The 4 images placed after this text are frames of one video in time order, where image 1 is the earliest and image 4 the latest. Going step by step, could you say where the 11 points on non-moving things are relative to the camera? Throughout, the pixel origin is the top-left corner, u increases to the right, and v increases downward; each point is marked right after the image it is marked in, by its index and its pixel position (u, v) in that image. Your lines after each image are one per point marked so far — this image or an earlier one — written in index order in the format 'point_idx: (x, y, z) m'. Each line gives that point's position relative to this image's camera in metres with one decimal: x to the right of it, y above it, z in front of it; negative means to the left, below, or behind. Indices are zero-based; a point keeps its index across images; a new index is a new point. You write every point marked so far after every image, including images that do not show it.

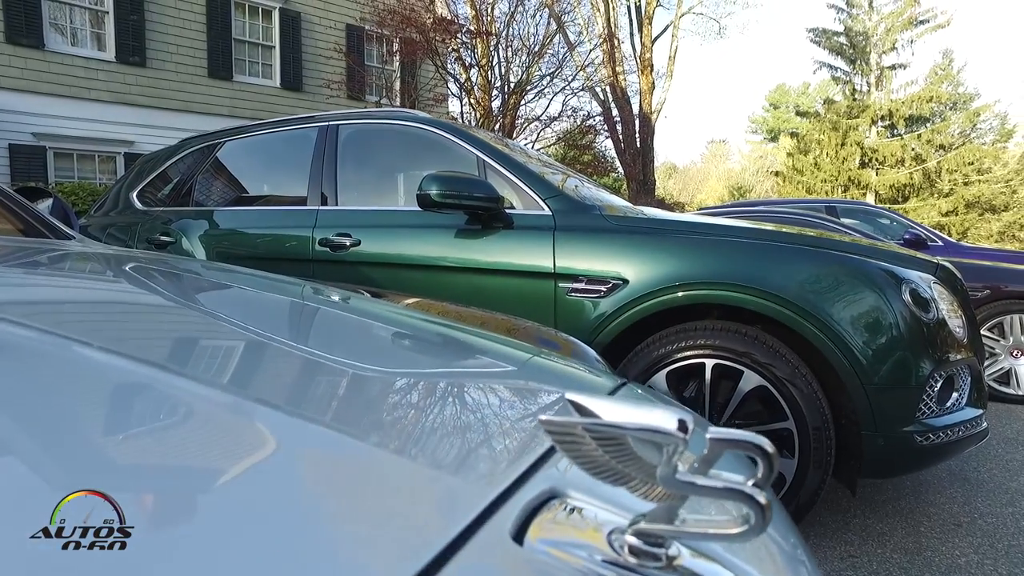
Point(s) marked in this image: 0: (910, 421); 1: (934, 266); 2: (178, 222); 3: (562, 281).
0: (+1.4, -0.5, +2.2) m
1: (+1.7, +0.1, +2.5) m
2: (-1.9, +0.4, +3.5) m
3: (+0.2, 0.0, +2.6) m
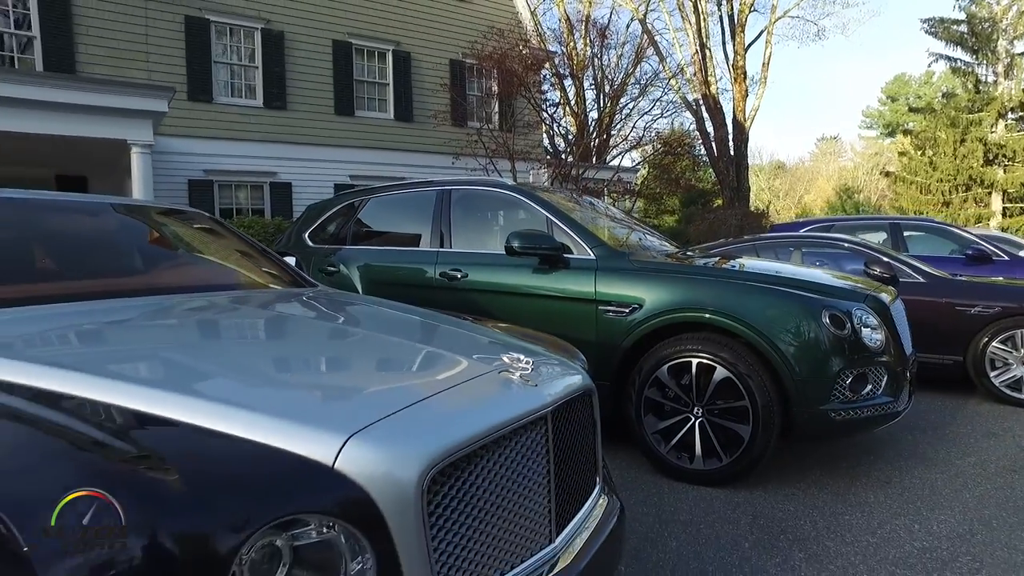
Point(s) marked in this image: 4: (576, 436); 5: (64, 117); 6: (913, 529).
0: (+1.6, -0.6, +3.2) m
1: (+2.0, 0.0, +3.5) m
2: (-1.4, +0.3, +5.1) m
3: (+0.5, -0.1, +3.8) m
4: (+0.2, -0.4, +1.8) m
5: (-6.9, +2.6, +9.7) m
6: (+1.9, -1.1, +3.0) m
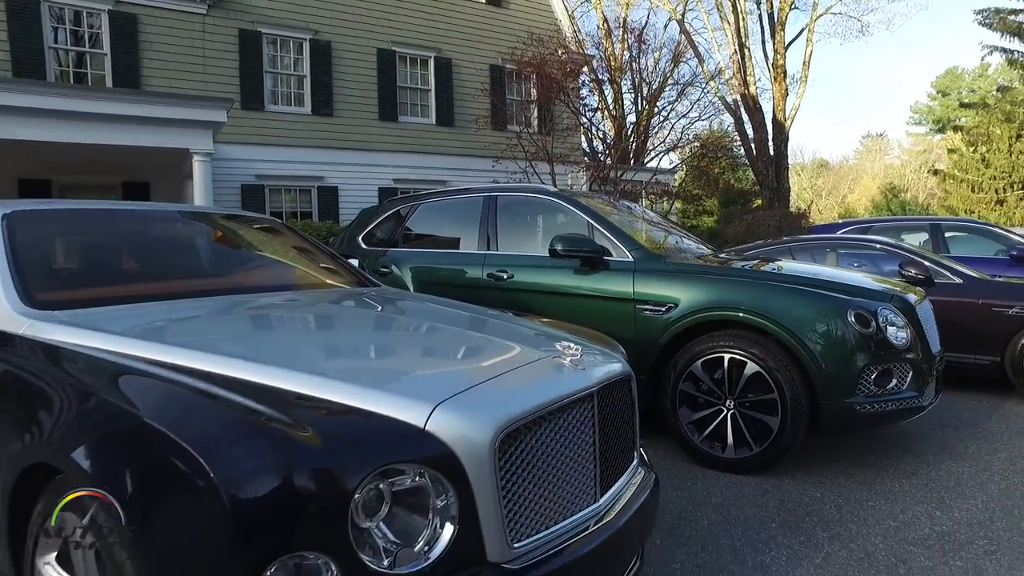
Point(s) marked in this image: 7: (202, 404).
0: (+1.9, -0.6, +3.4) m
1: (+2.2, -0.1, +3.7) m
2: (-1.0, +0.3, +5.4) m
3: (+0.8, -0.1, +4.1) m
4: (+0.4, -0.4, +2.1) m
5: (-6.3, +2.6, +10.4) m
6: (+2.1, -1.1, +3.2) m
7: (-0.8, -0.3, +1.6) m
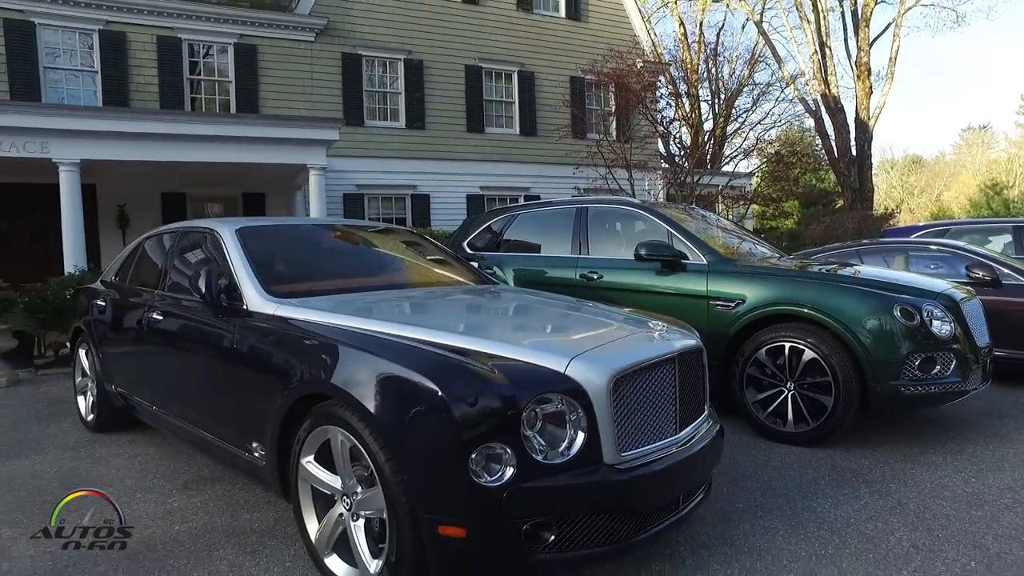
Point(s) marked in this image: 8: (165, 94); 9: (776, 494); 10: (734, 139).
0: (+2.5, -0.6, +4.0) m
1: (+2.9, 0.0, +4.2) m
2: (-0.2, +0.3, +6.3) m
3: (+1.5, -0.1, +4.8) m
4: (+0.8, -0.4, +2.9) m
5: (-4.8, +2.7, +11.8) m
6: (+2.7, -1.1, +3.7) m
7: (-0.4, -0.3, +2.5) m
8: (-6.9, +3.9, +12.6) m
9: (+1.5, -1.1, +3.5) m
10: (+4.4, +2.9, +12.5) m
